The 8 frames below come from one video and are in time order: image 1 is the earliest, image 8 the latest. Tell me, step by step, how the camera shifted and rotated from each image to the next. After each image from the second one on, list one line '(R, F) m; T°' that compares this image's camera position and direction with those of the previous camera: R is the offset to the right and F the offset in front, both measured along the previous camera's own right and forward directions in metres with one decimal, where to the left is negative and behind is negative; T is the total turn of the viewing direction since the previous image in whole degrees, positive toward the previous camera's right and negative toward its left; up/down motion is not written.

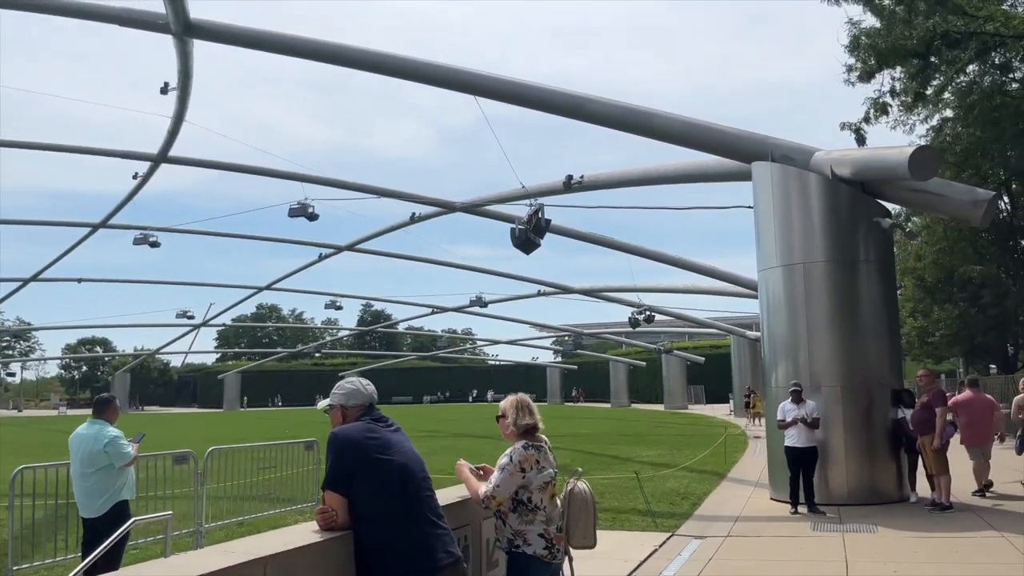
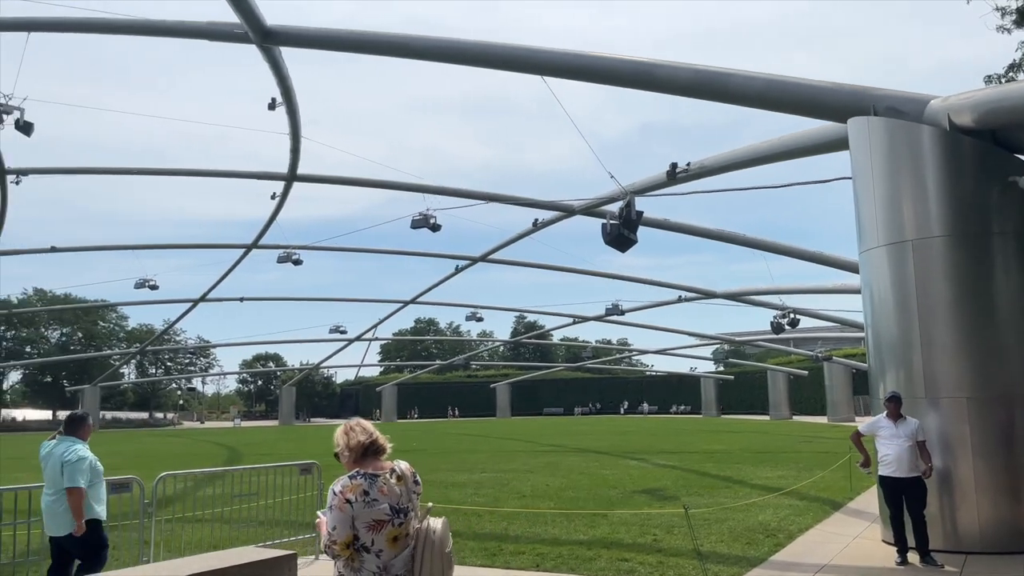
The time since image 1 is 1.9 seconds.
(+1.6, +1.9) m; -11°
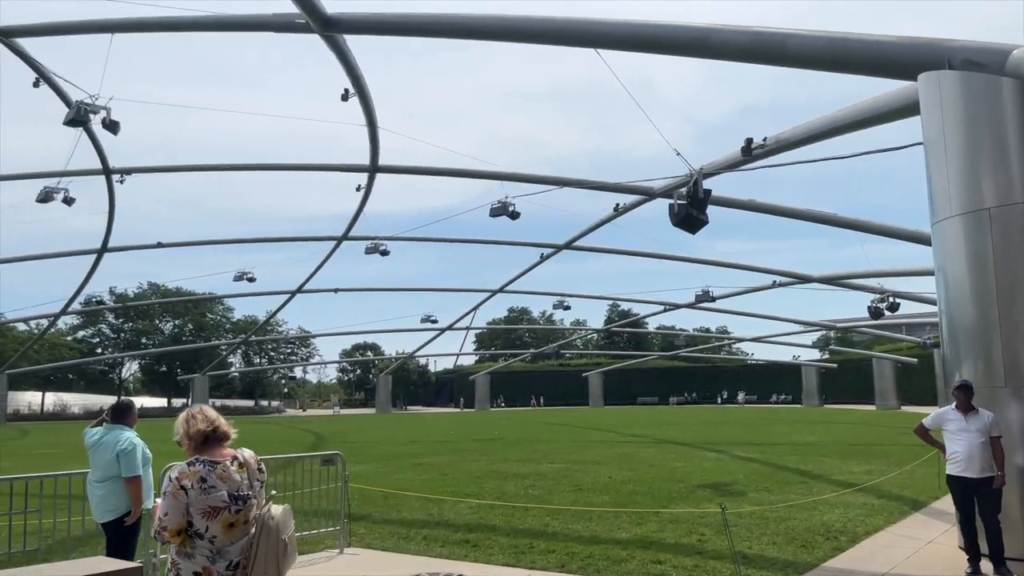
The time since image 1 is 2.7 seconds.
(+0.8, +0.6) m; -7°
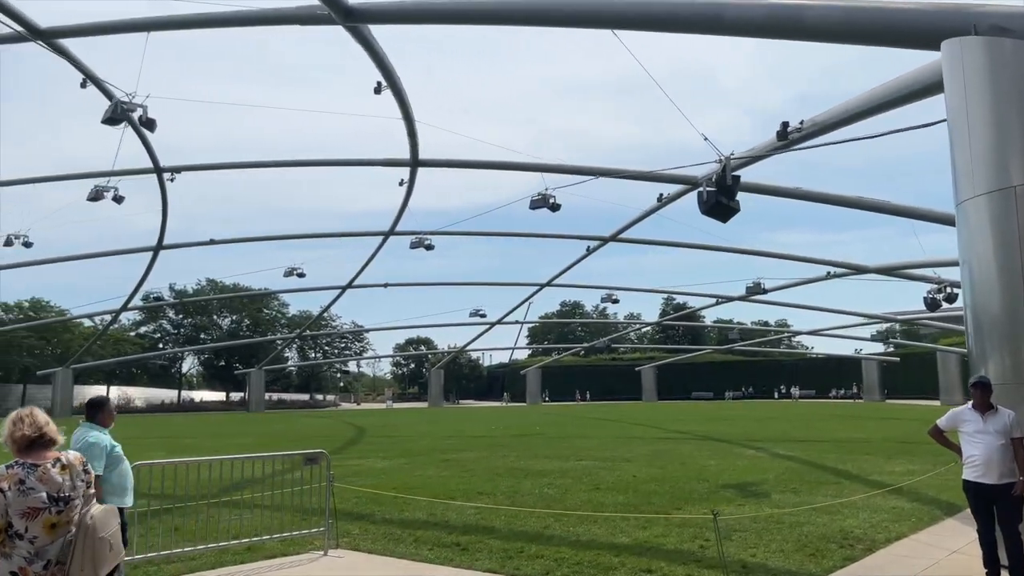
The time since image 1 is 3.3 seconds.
(+0.7, +0.5) m; -4°
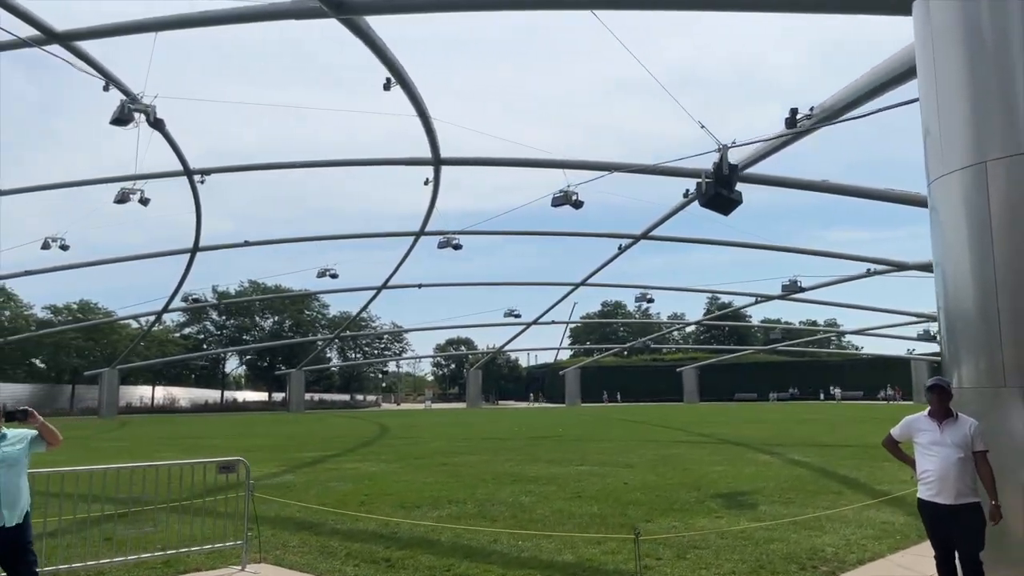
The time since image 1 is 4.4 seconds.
(+1.2, +0.7) m; -3°
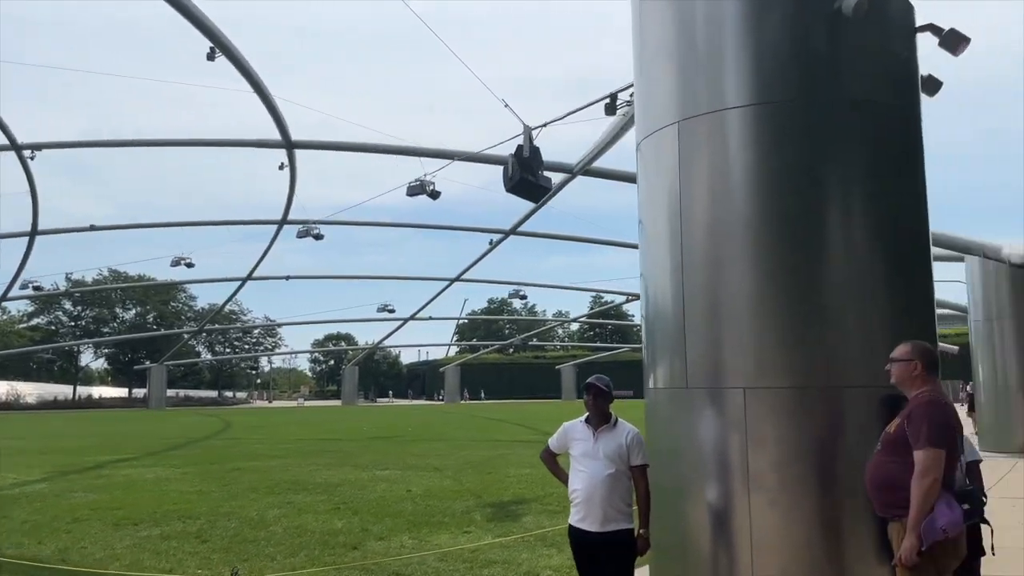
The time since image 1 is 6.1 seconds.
(+2.0, +1.2) m; +7°
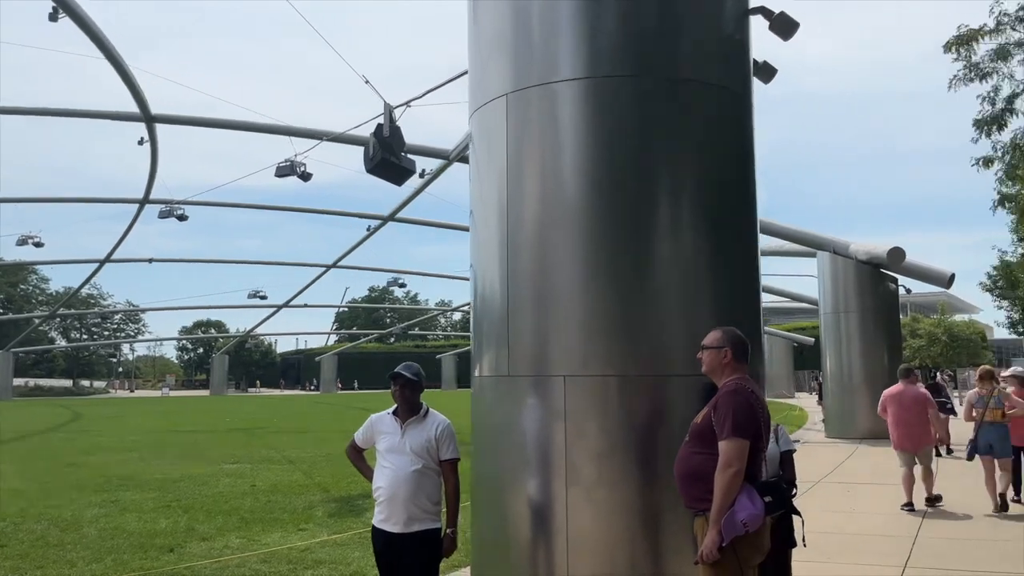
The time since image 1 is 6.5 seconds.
(+0.4, +0.4) m; +8°
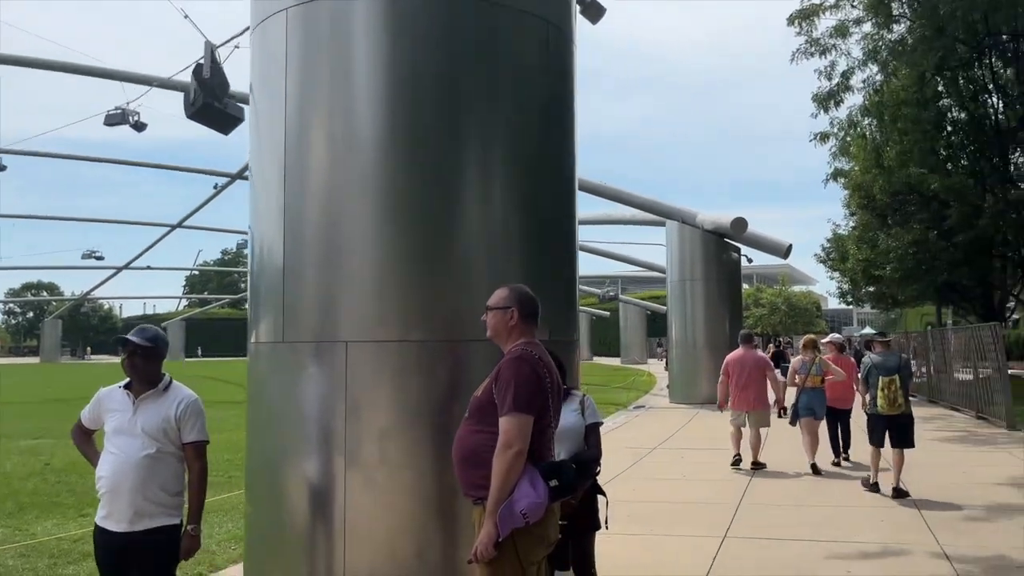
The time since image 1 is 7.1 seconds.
(+0.5, +0.6) m; +9°
